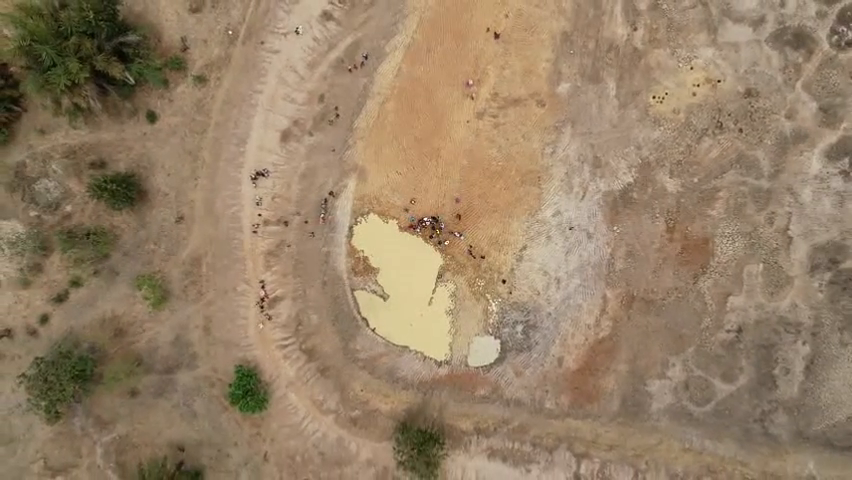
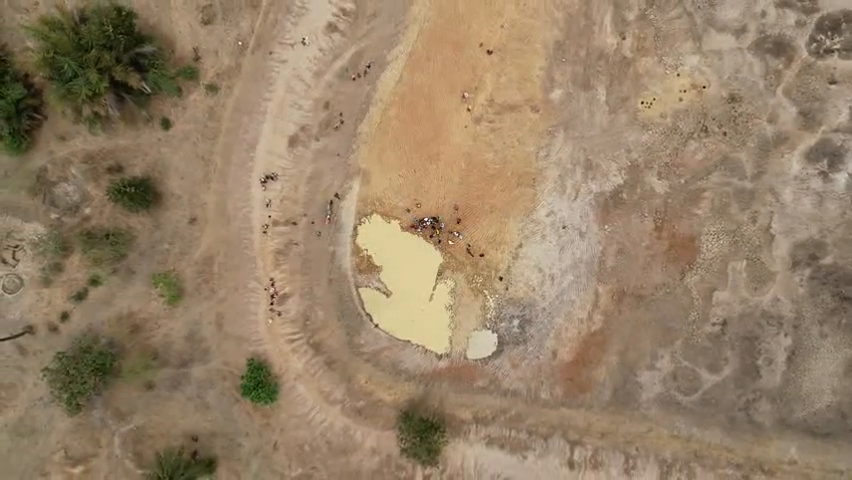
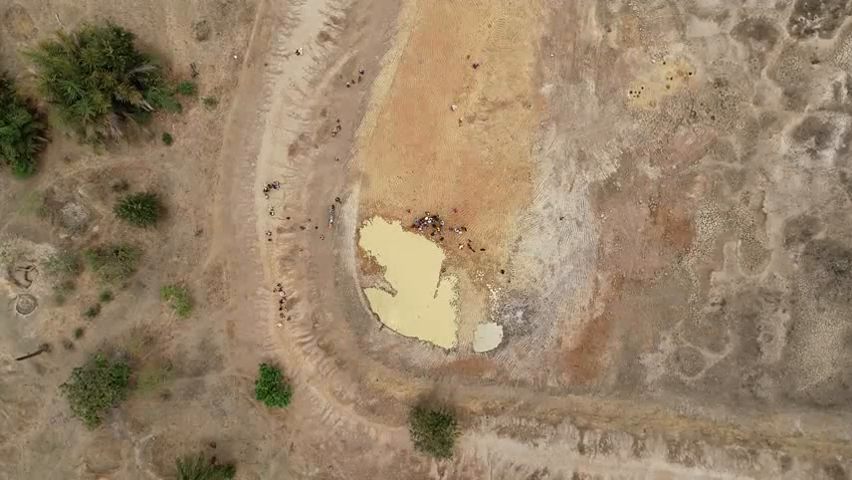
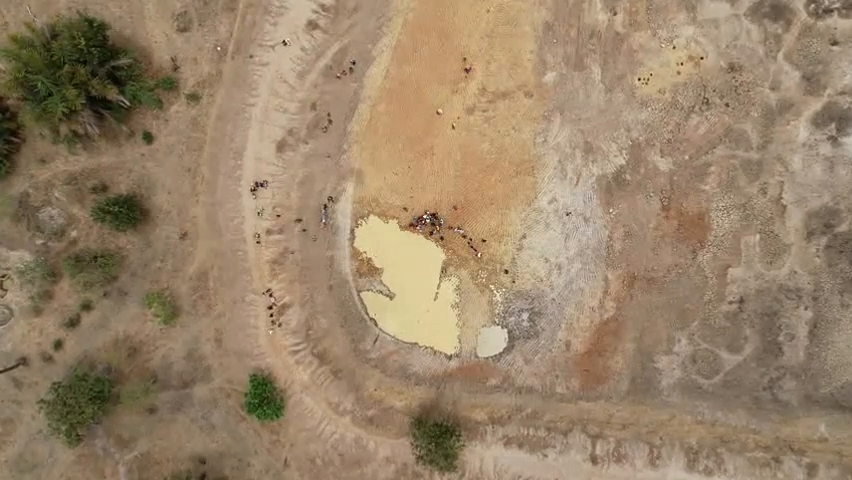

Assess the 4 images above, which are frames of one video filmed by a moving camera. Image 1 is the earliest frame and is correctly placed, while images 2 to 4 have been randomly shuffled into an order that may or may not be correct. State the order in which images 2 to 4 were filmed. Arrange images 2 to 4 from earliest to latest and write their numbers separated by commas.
2, 3, 4
